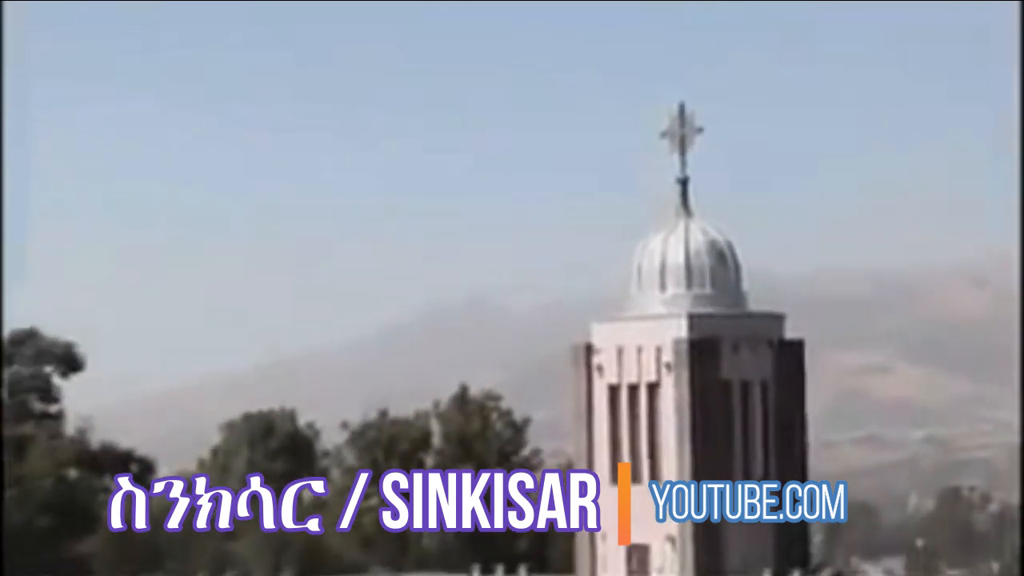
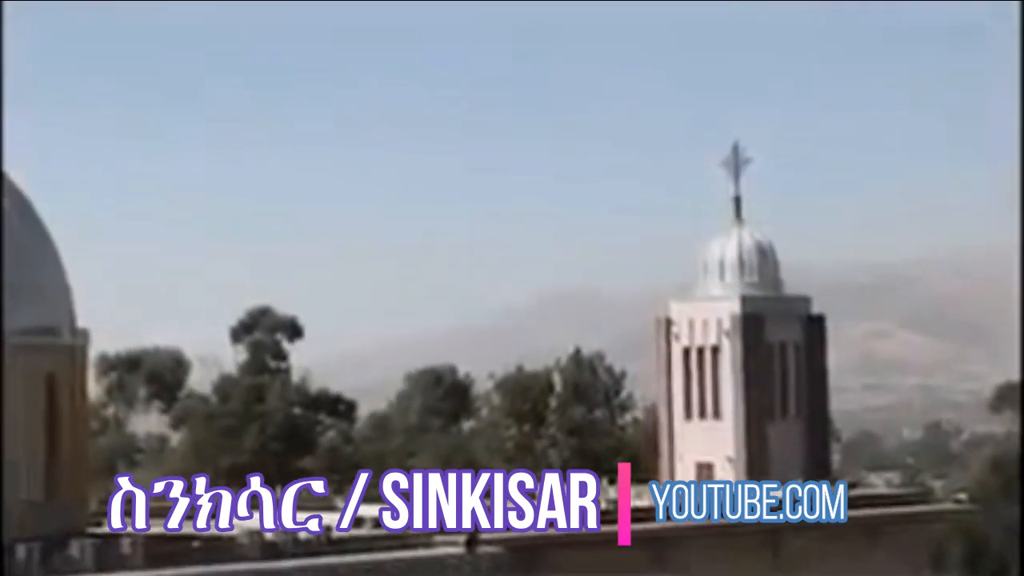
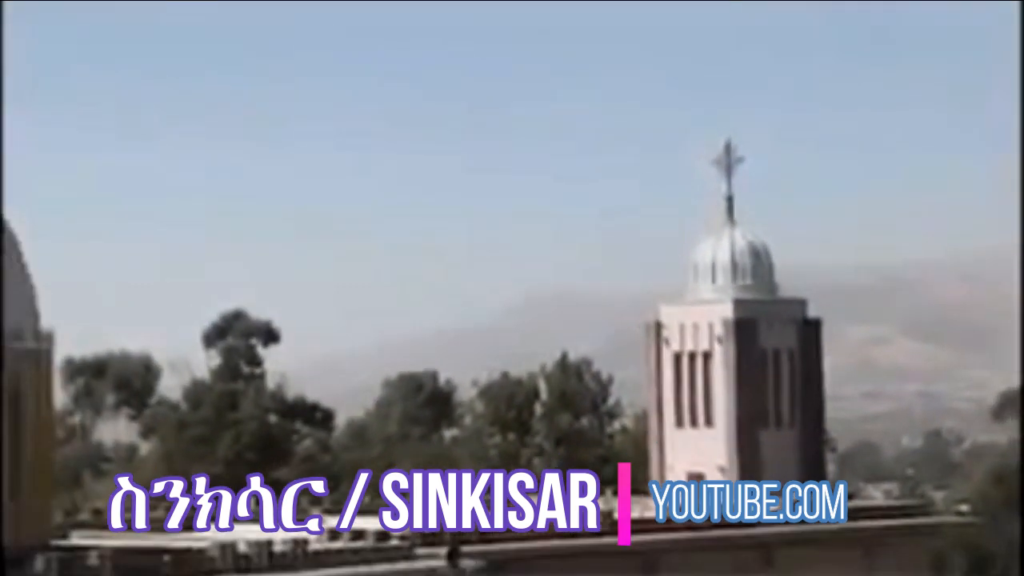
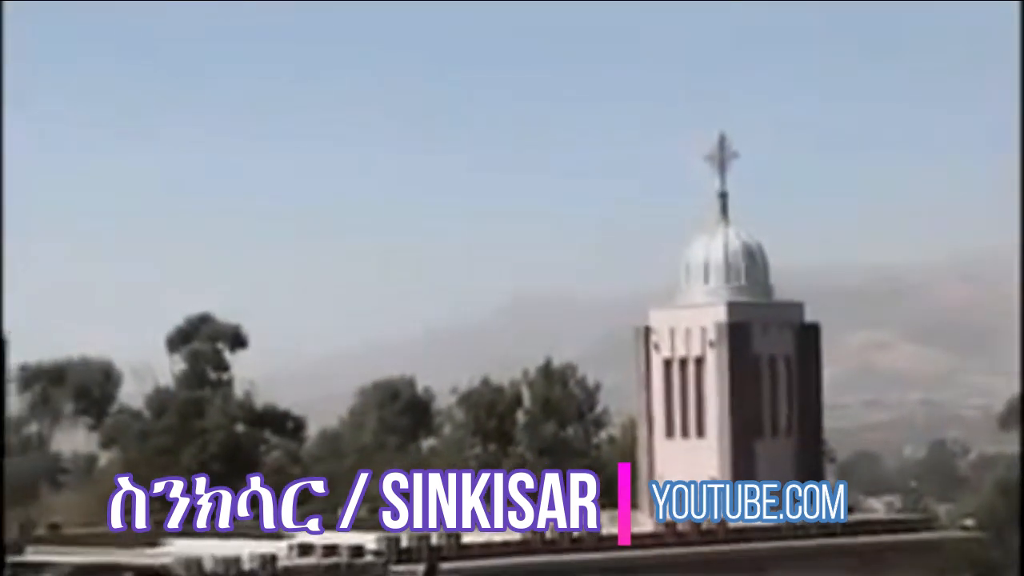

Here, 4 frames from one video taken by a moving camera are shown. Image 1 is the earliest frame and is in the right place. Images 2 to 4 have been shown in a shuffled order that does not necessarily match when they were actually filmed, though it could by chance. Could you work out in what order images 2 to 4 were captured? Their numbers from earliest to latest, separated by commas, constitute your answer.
4, 3, 2
